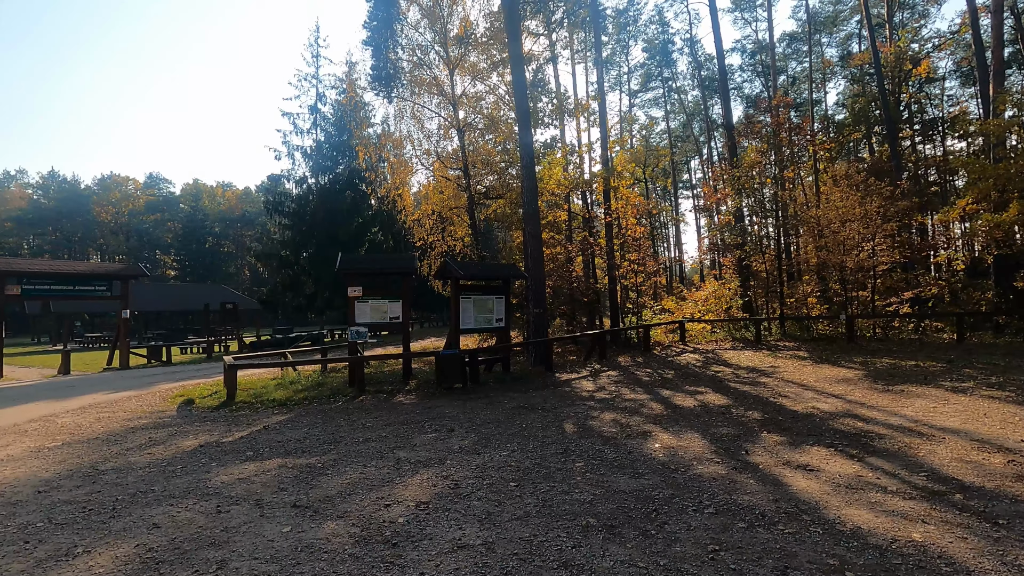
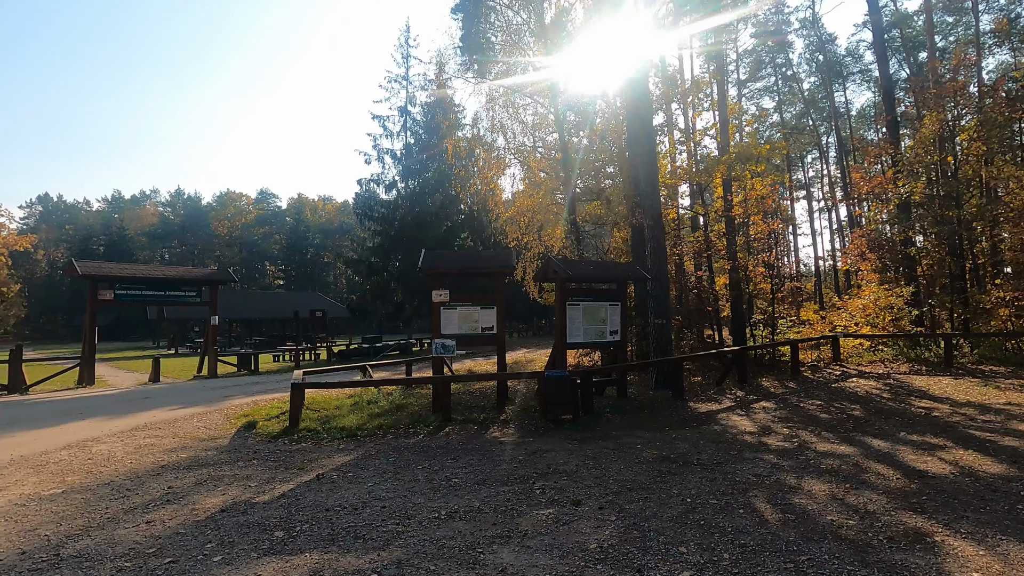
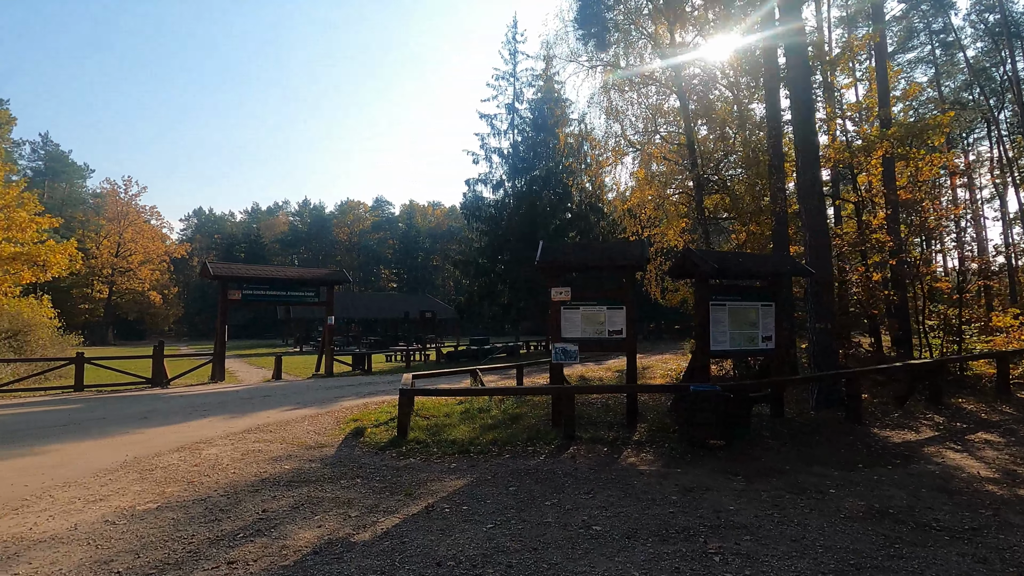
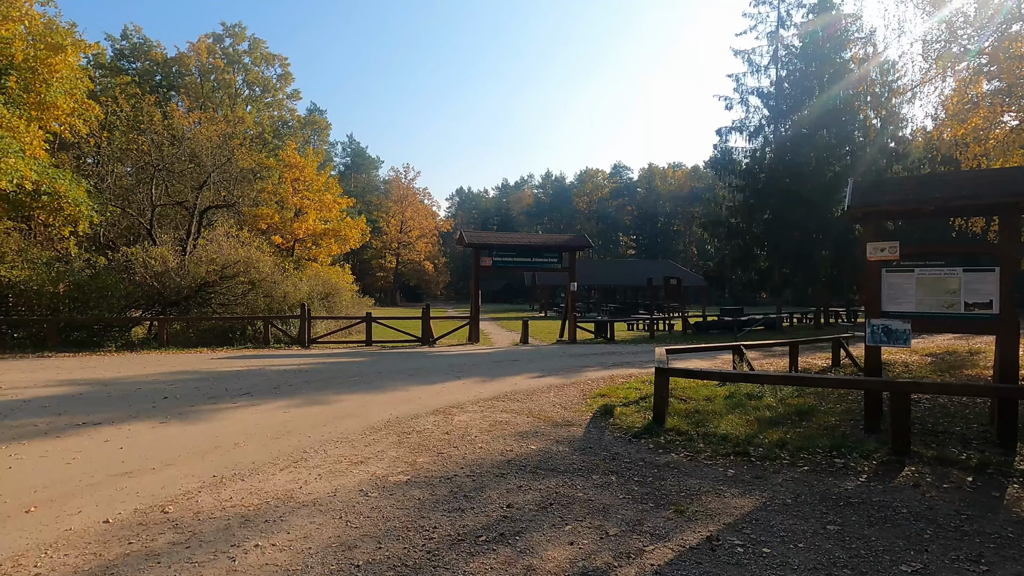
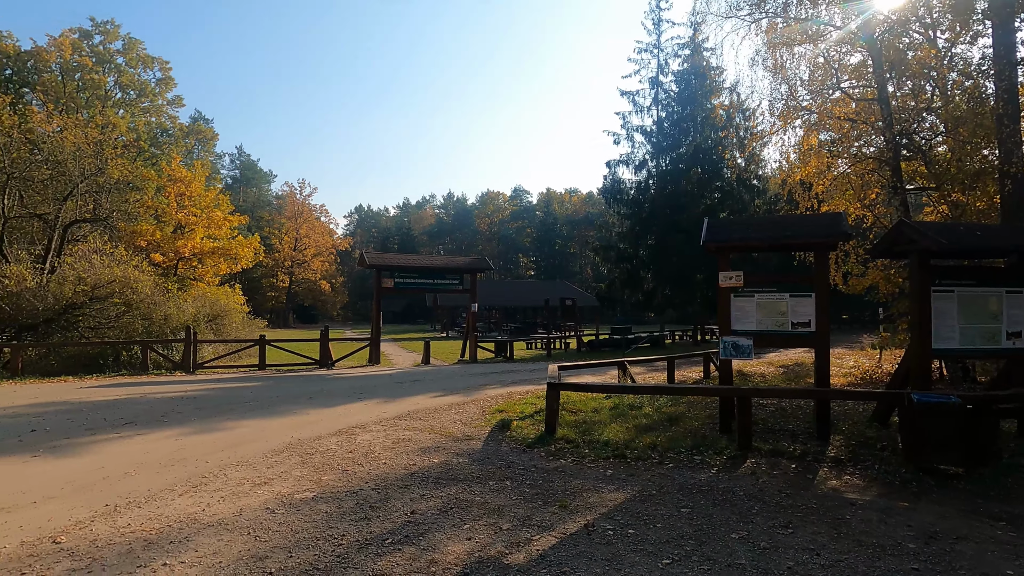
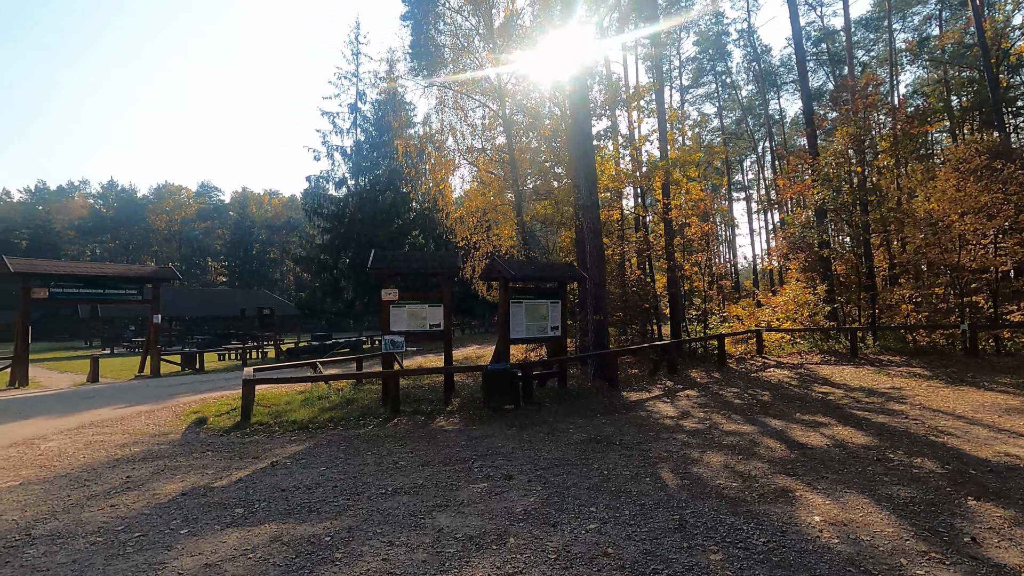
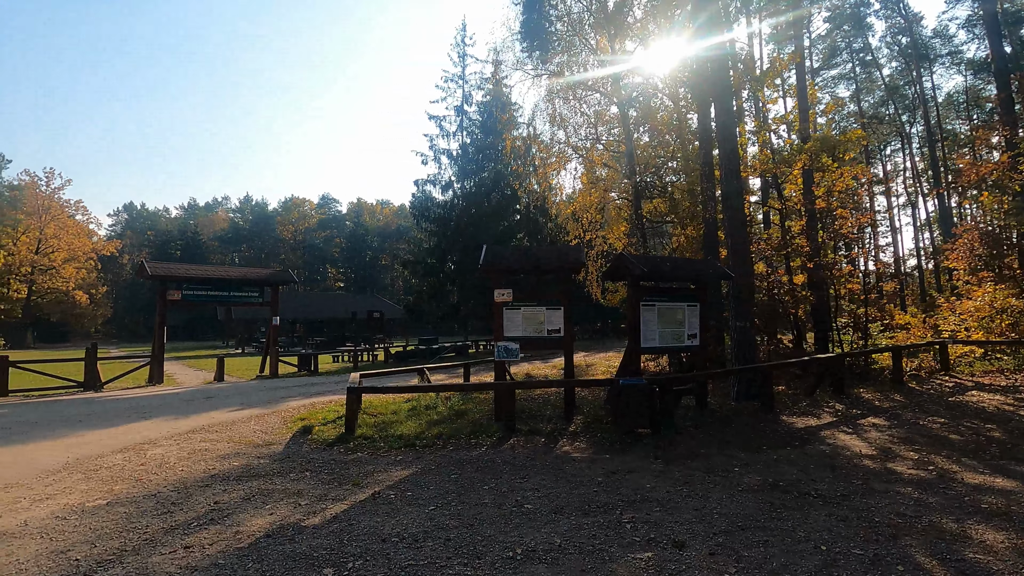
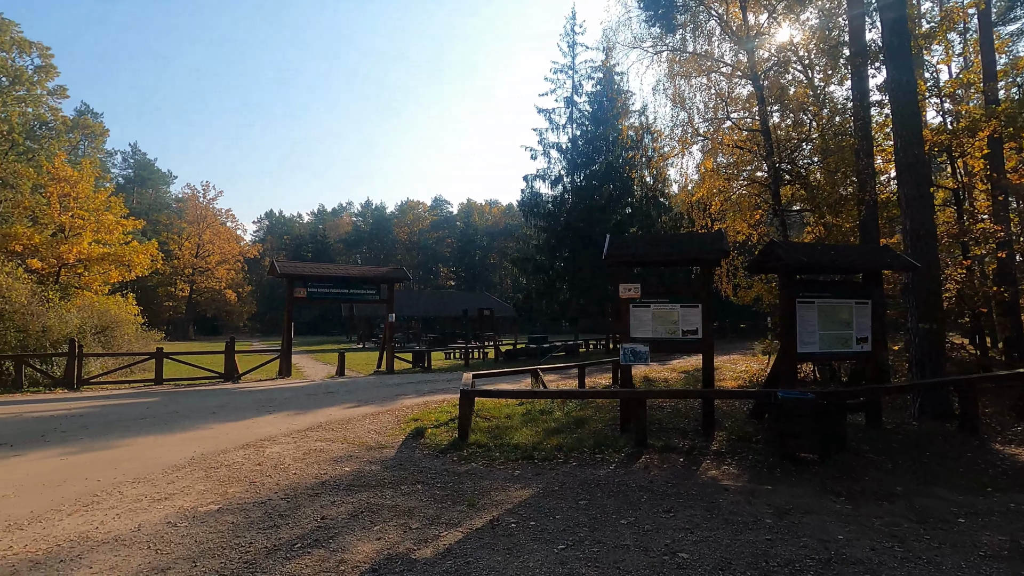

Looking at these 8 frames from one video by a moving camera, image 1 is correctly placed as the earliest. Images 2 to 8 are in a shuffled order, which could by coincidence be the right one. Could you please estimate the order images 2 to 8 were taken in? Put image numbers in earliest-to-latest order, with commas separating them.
6, 2, 7, 3, 8, 5, 4
